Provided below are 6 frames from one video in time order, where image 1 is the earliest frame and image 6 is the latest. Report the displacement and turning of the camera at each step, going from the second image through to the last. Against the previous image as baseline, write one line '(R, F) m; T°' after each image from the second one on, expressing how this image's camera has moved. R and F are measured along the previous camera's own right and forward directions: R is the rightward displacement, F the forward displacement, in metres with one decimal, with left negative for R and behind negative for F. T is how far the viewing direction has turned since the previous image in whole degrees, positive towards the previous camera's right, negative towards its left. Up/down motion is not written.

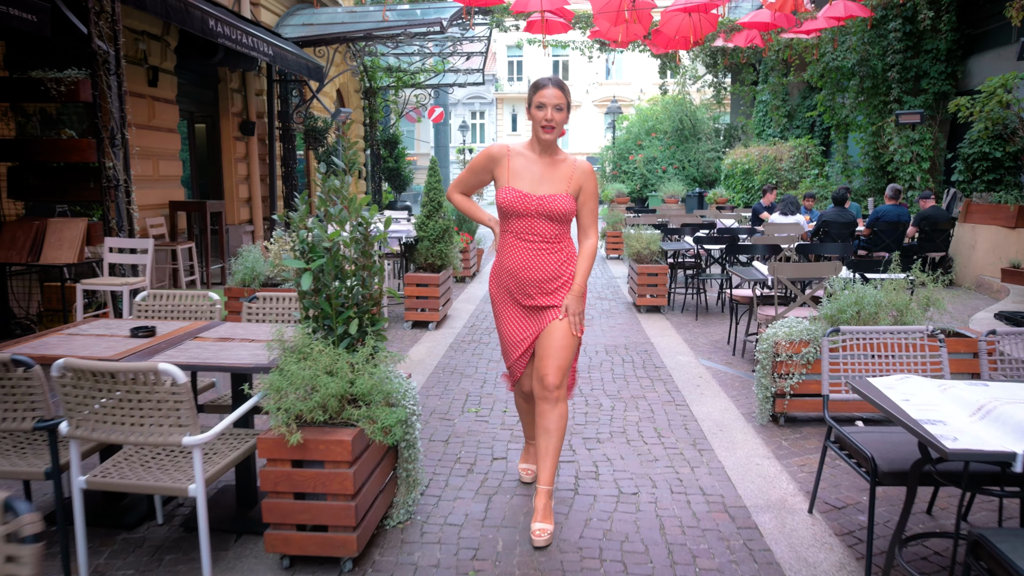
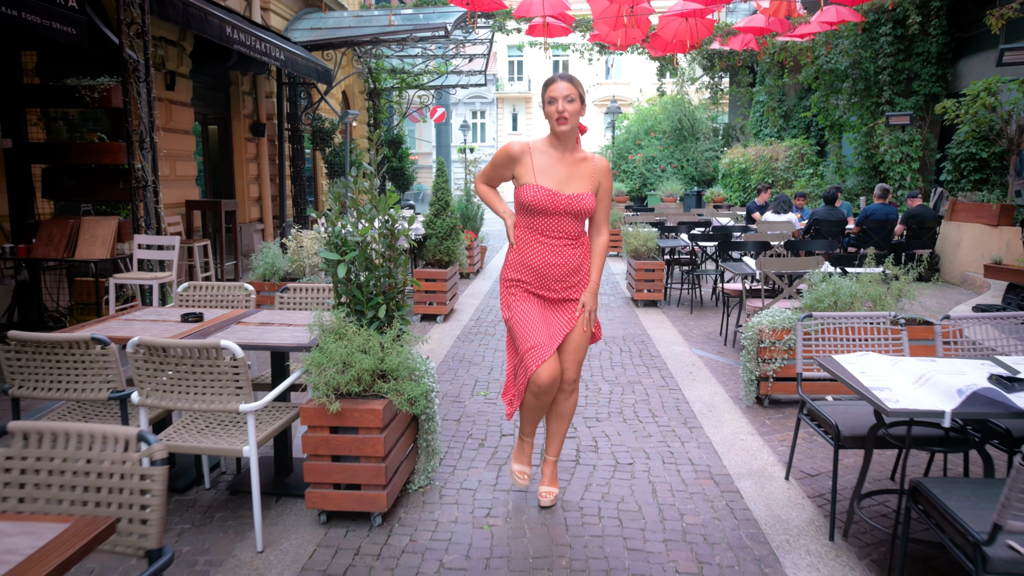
(0.0, -0.4) m; 0°
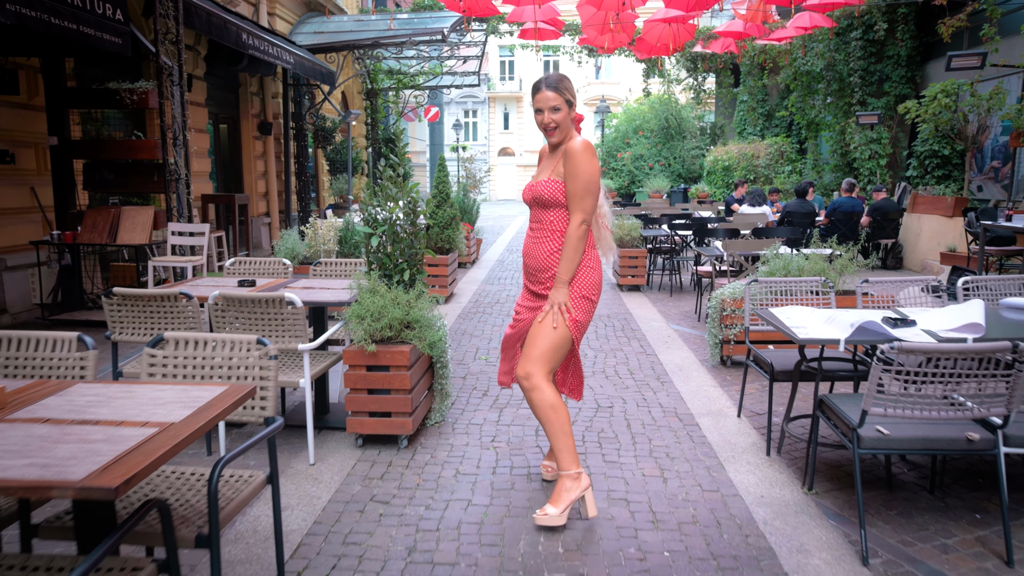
(-0.1, -0.8) m; +1°
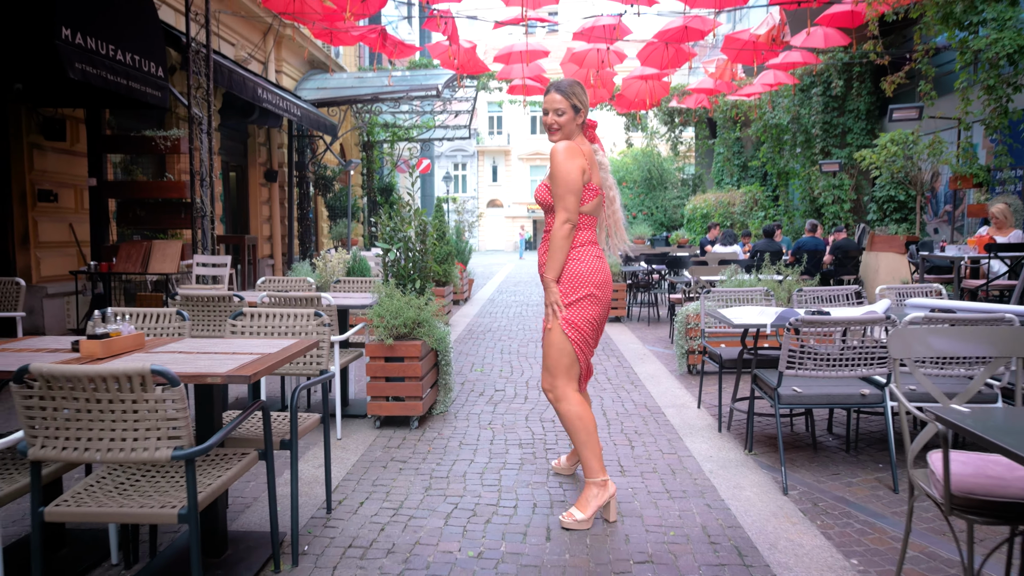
(0.0, -0.8) m; +1°
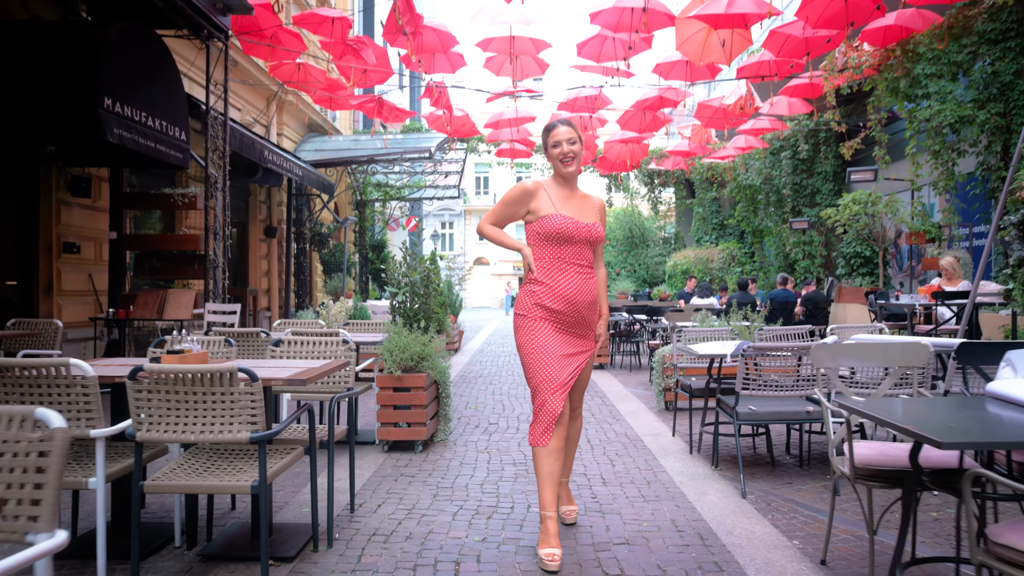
(-0.1, -0.7) m; +1°
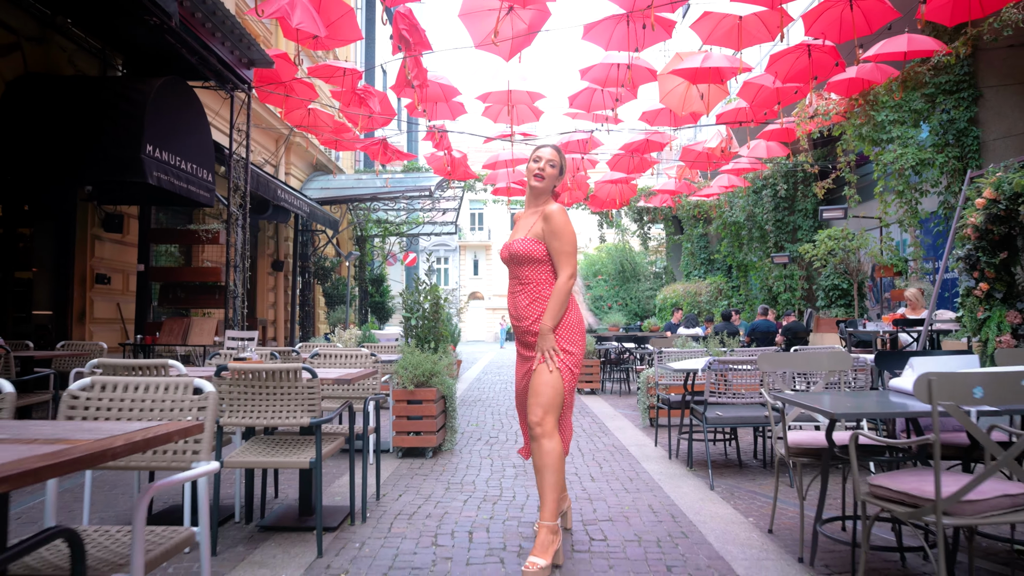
(-0.1, -0.8) m; +1°
